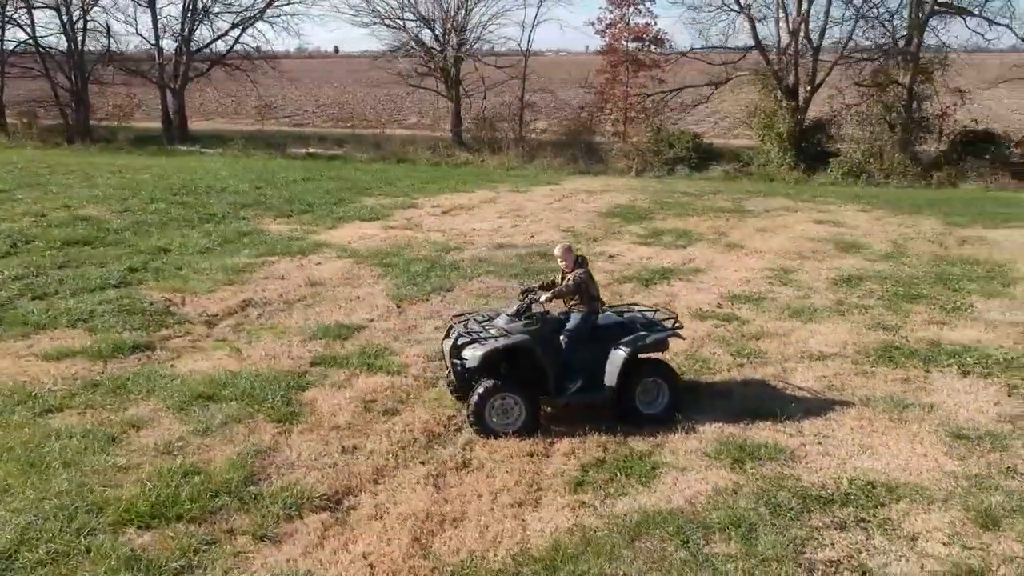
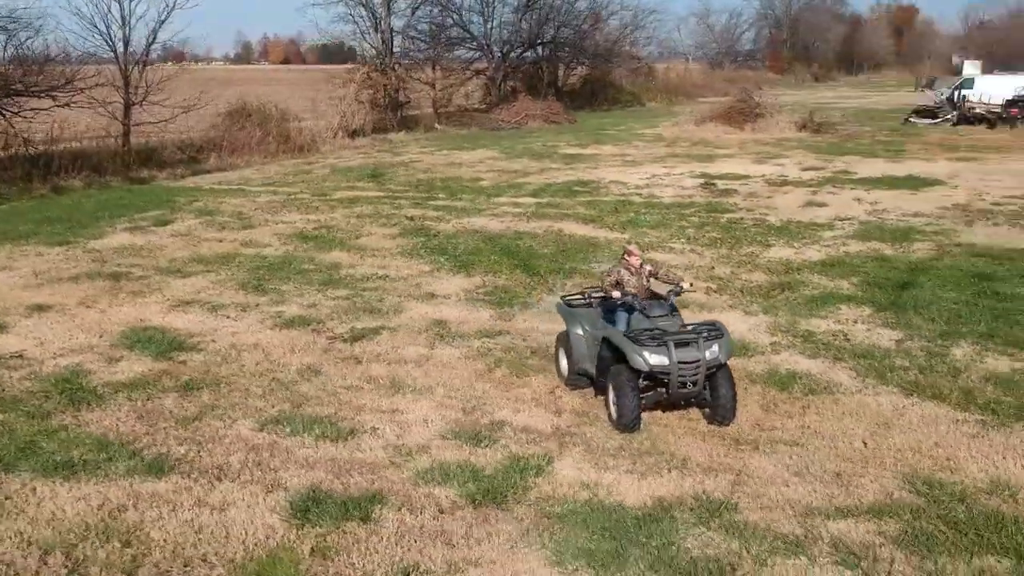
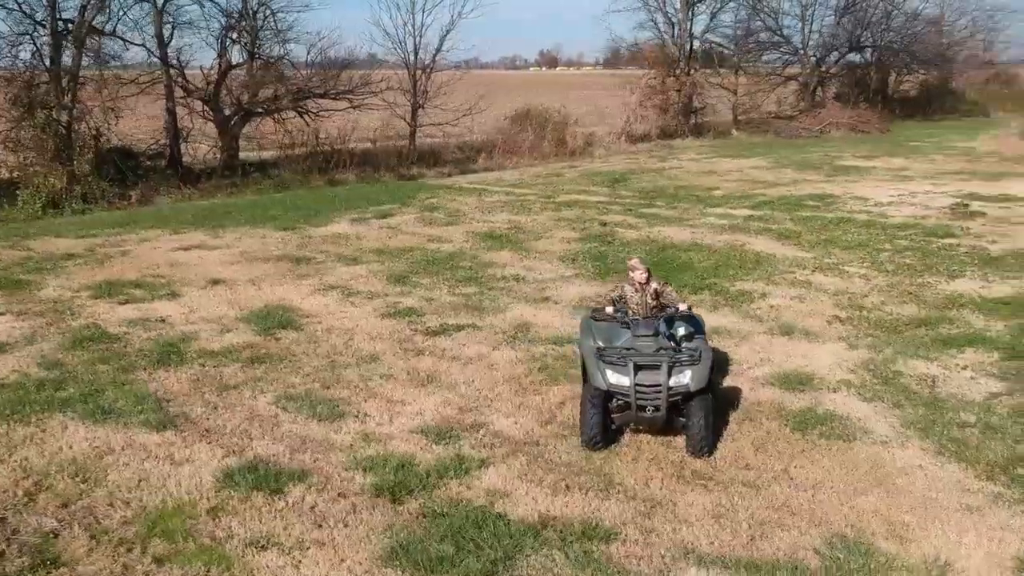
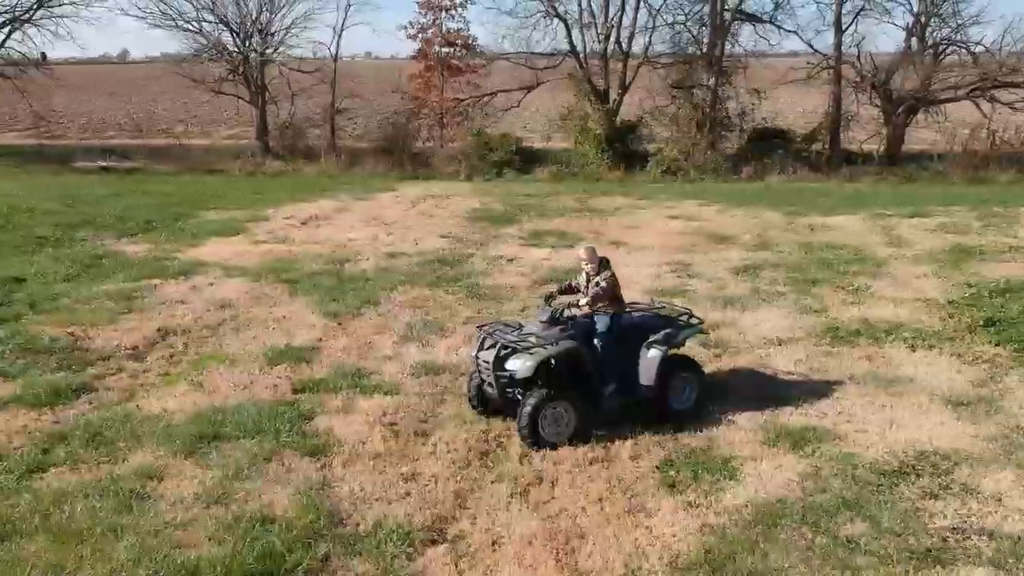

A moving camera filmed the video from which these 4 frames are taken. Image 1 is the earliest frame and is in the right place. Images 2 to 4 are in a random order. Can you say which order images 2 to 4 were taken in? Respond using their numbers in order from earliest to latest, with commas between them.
4, 3, 2
